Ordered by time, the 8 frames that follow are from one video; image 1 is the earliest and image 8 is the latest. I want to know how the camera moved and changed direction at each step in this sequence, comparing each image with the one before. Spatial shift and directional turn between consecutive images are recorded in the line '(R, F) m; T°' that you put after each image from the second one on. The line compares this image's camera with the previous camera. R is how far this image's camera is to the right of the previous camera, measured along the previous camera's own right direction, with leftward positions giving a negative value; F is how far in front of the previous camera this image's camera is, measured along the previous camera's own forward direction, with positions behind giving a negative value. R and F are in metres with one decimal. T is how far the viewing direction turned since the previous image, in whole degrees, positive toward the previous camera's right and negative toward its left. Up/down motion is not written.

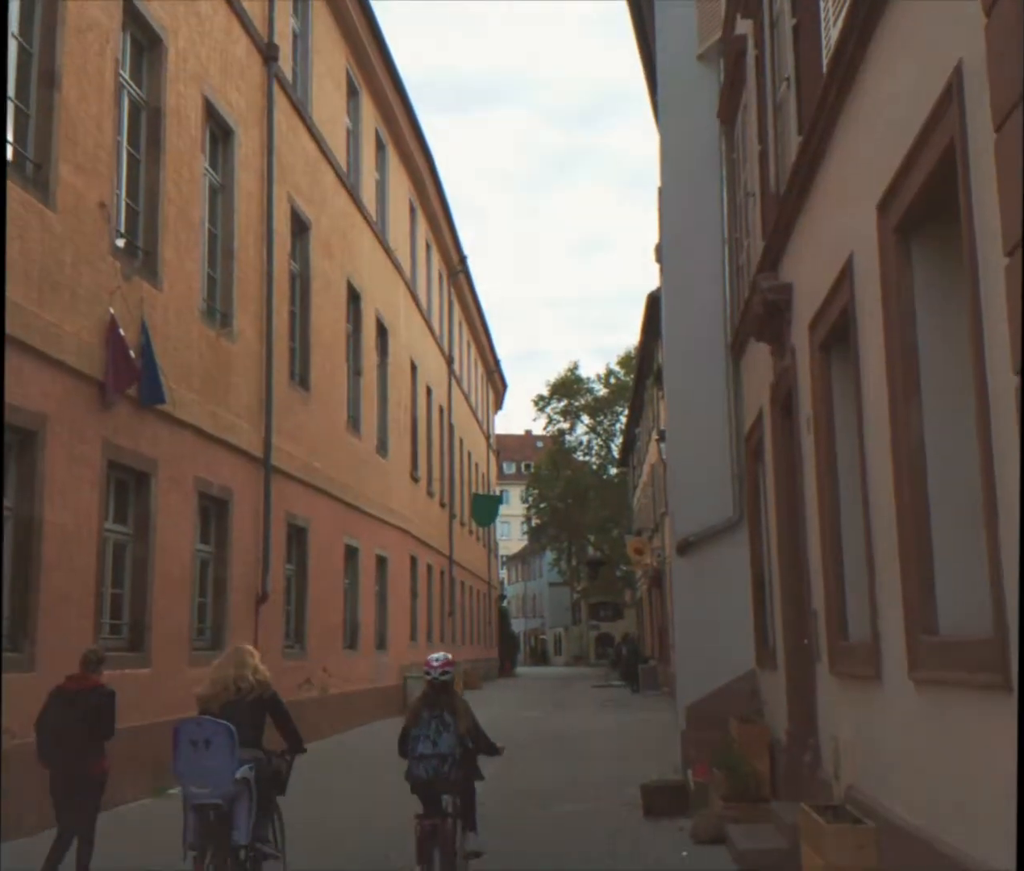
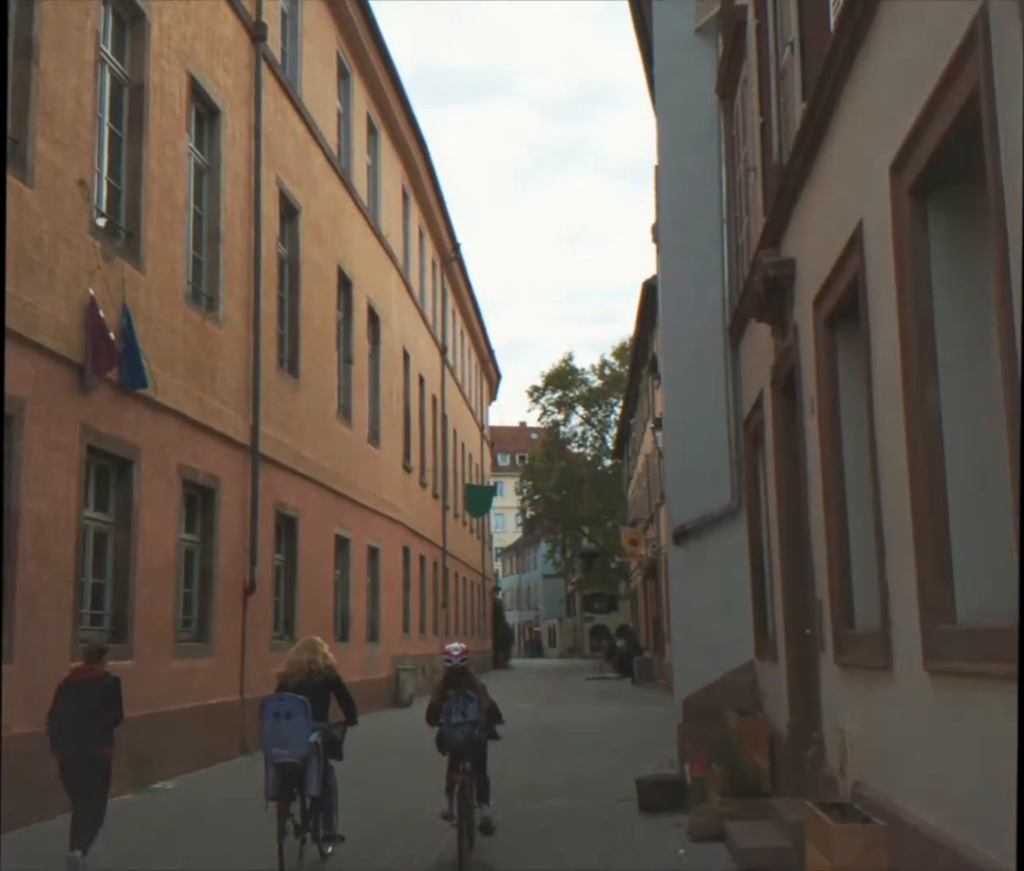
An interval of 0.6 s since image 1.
(0.0, +0.3) m; 0°
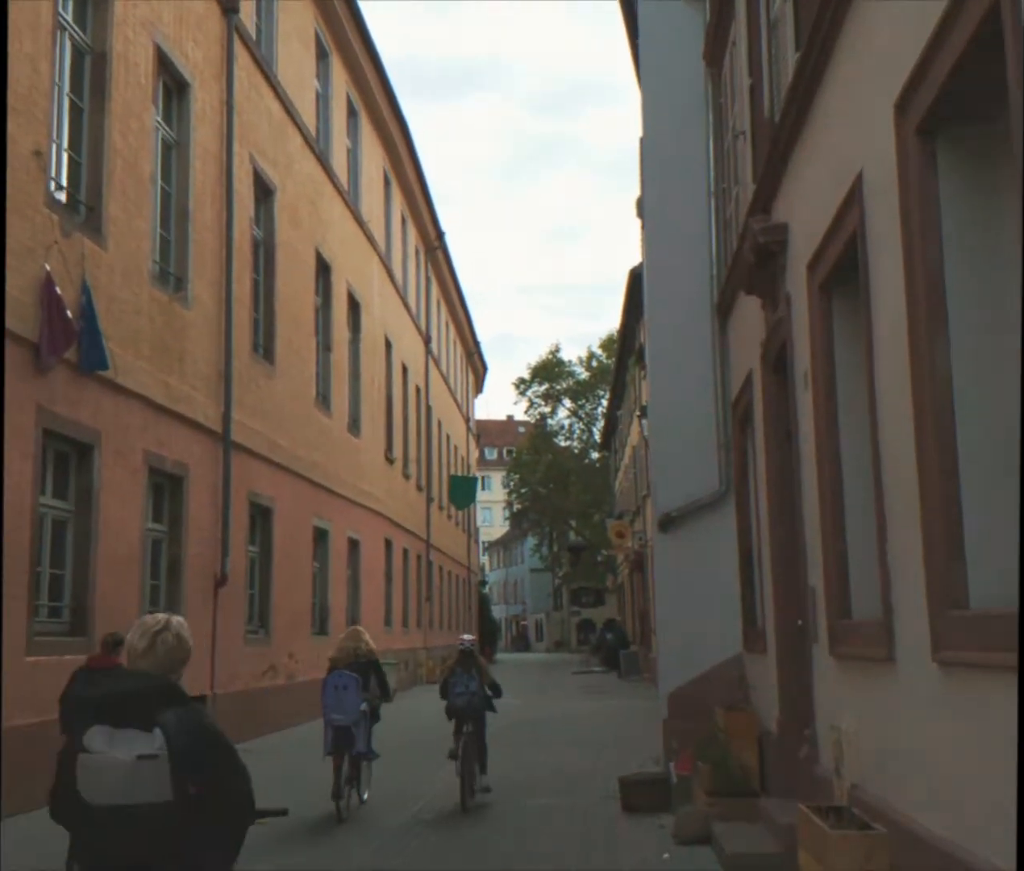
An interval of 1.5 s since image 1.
(+0.1, +0.5) m; +1°
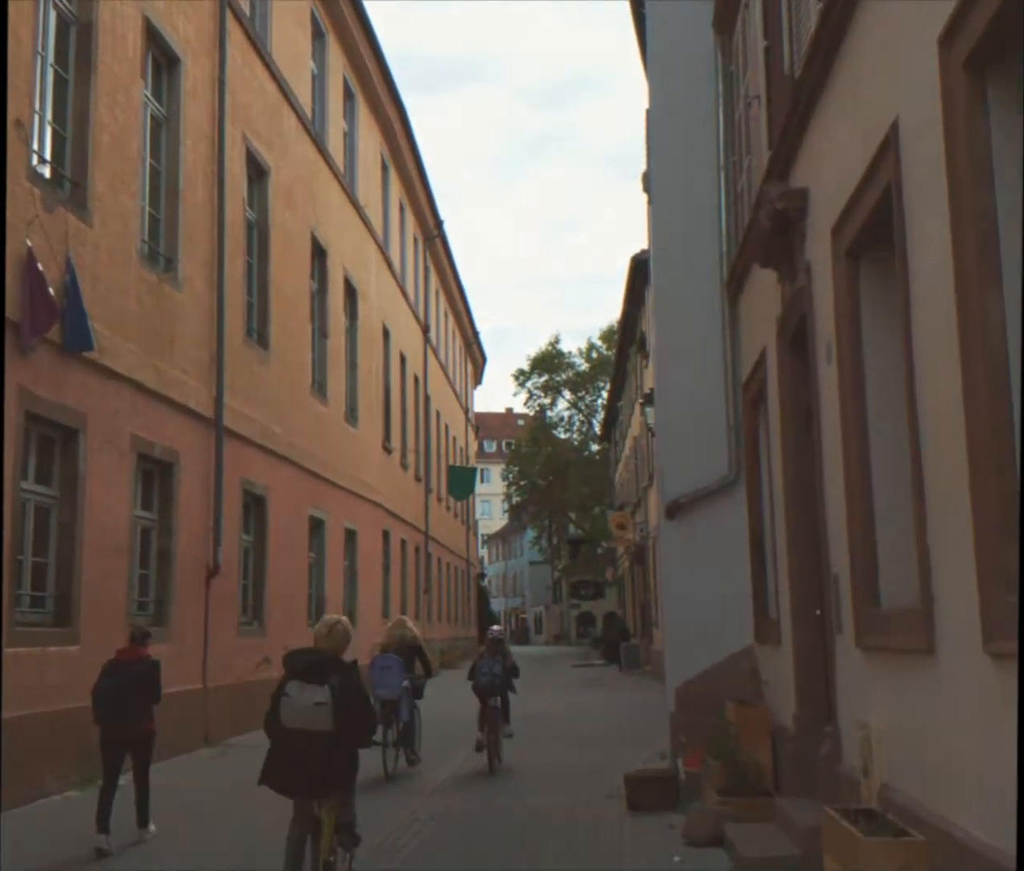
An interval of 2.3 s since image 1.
(0.0, +0.4) m; 0°
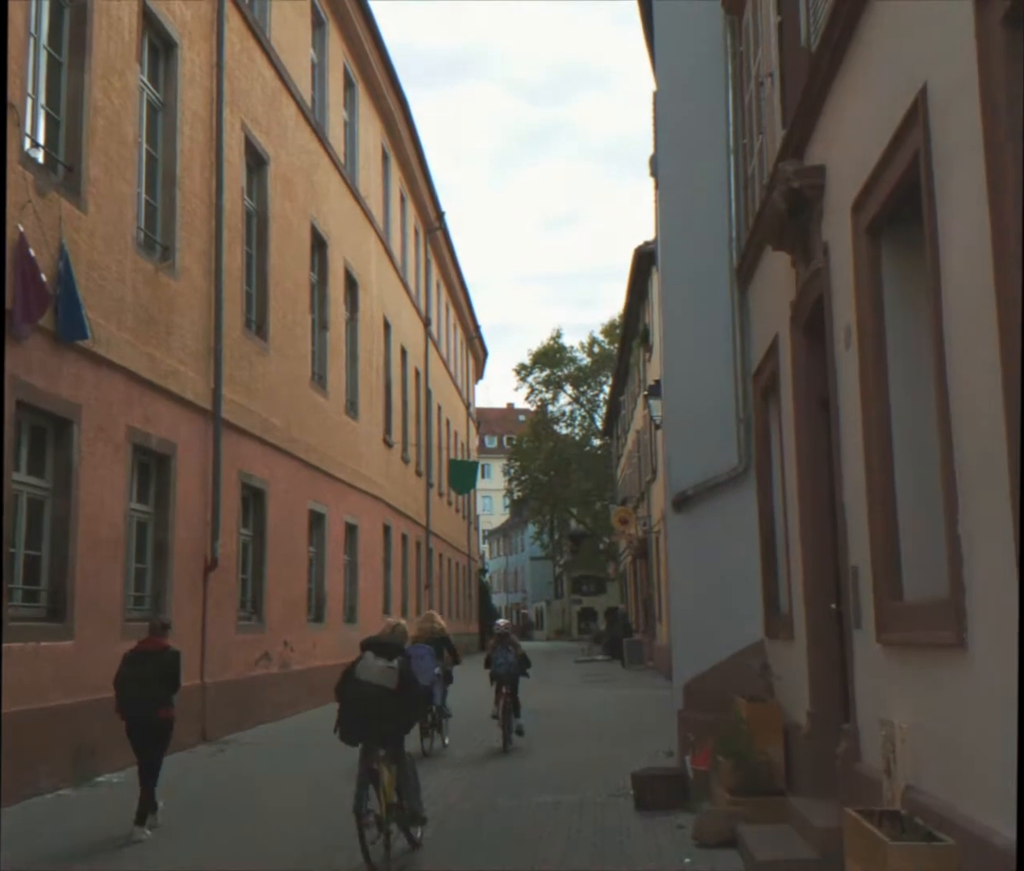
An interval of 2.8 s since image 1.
(0.0, +0.2) m; 0°
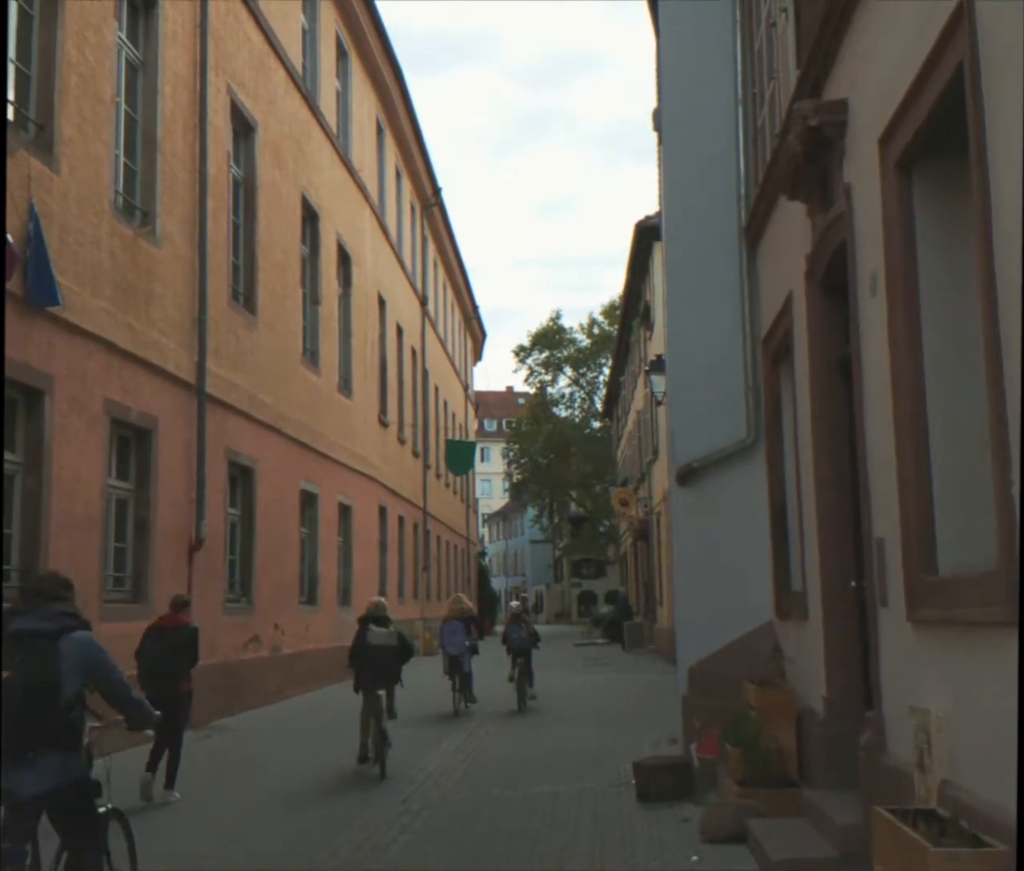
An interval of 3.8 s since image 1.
(0.0, +0.5) m; 0°
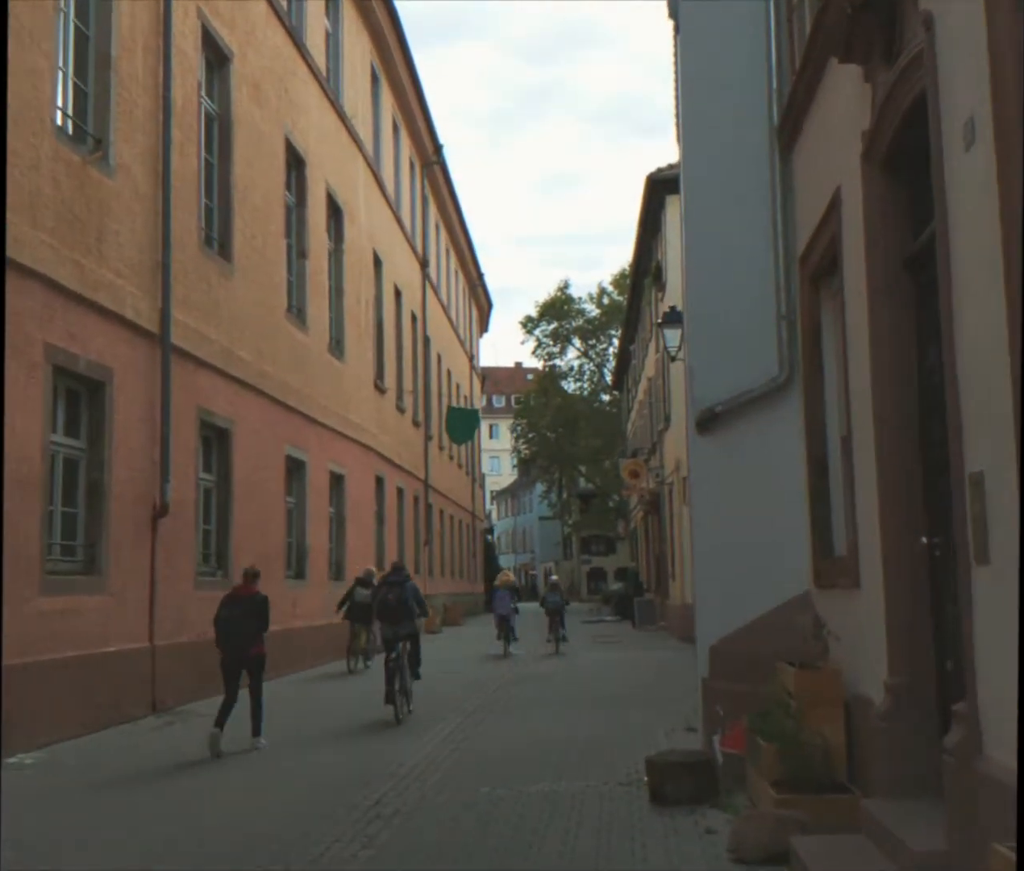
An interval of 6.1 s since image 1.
(+0.1, +1.3) m; -1°
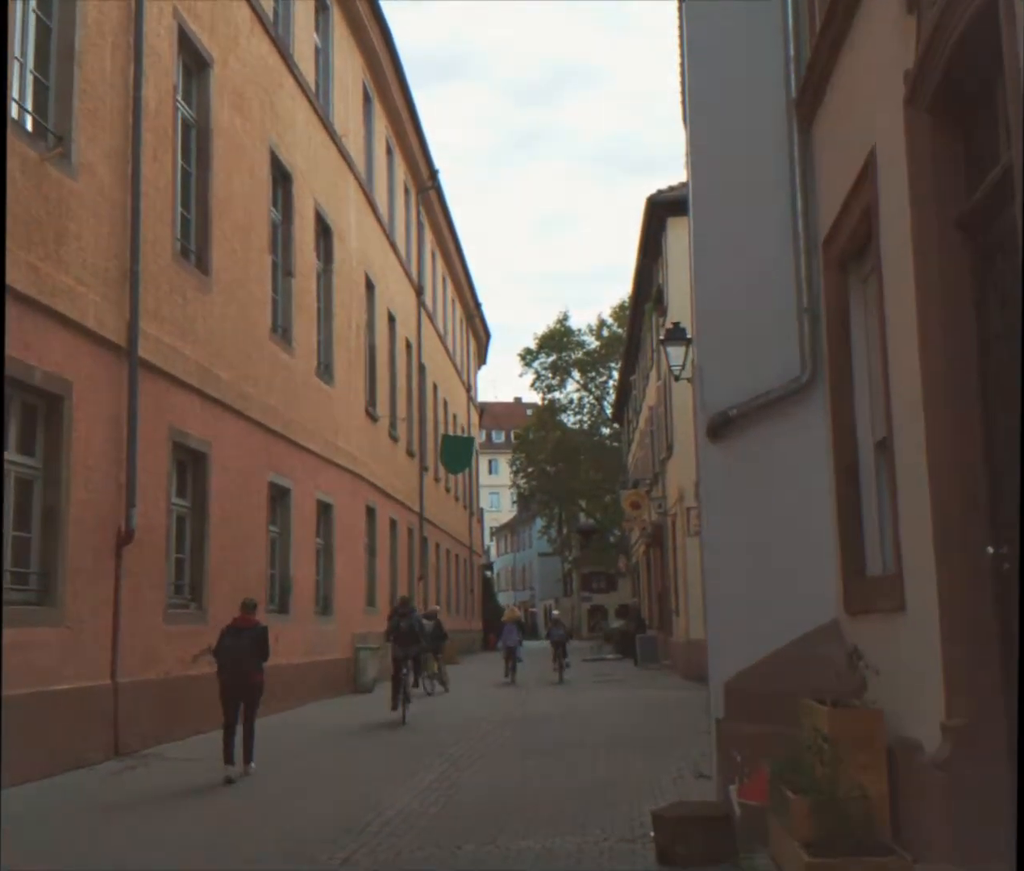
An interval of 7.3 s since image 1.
(+0.1, +0.8) m; 0°
